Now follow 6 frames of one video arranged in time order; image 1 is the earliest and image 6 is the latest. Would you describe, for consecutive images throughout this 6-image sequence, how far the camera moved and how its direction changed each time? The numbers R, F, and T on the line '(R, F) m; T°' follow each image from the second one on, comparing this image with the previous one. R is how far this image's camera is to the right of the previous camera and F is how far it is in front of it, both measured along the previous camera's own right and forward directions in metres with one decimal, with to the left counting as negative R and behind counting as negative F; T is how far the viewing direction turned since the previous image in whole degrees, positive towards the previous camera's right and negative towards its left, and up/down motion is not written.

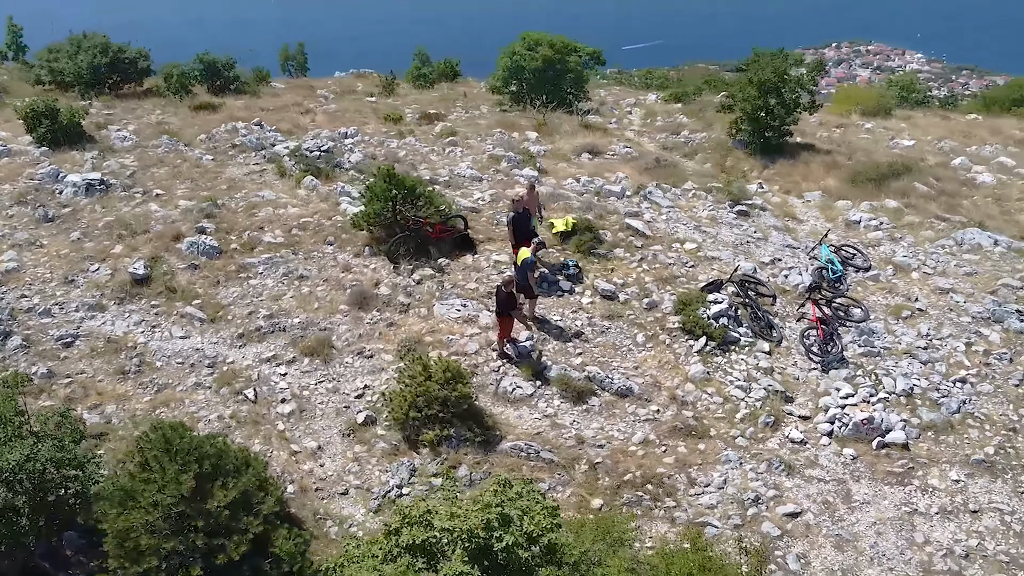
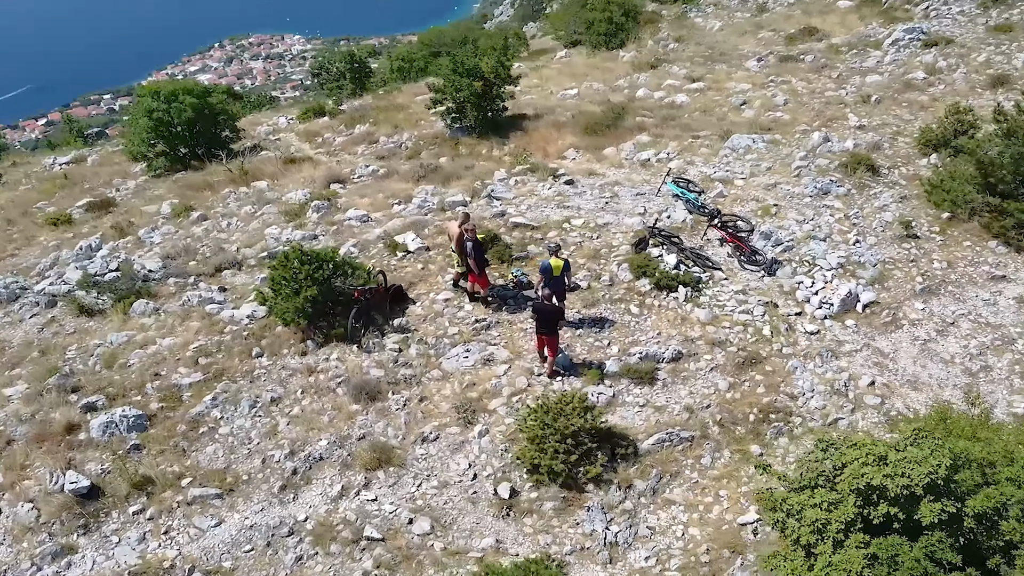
(-4.9, +1.7) m; +32°
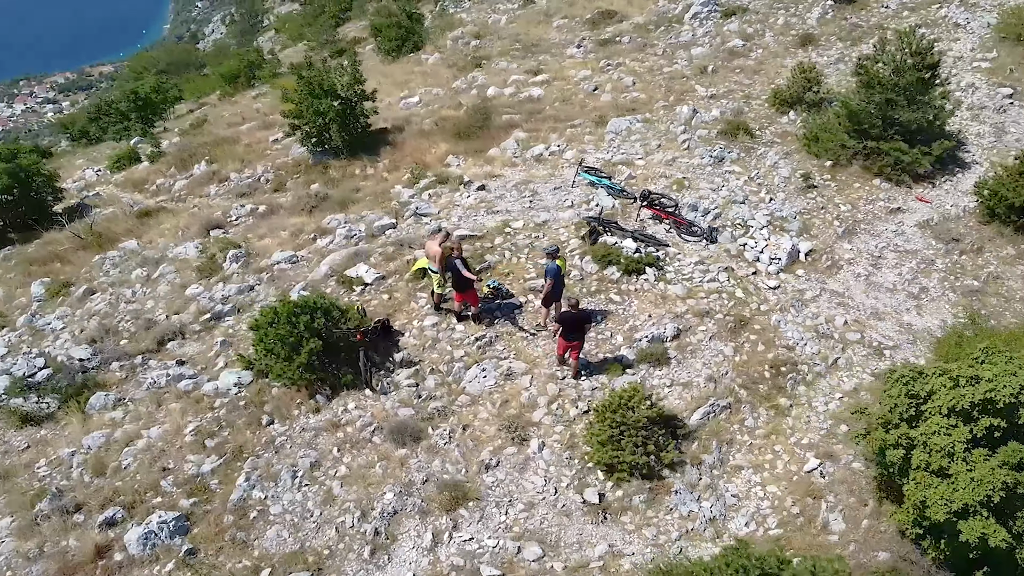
(-2.6, +0.4) m; +16°
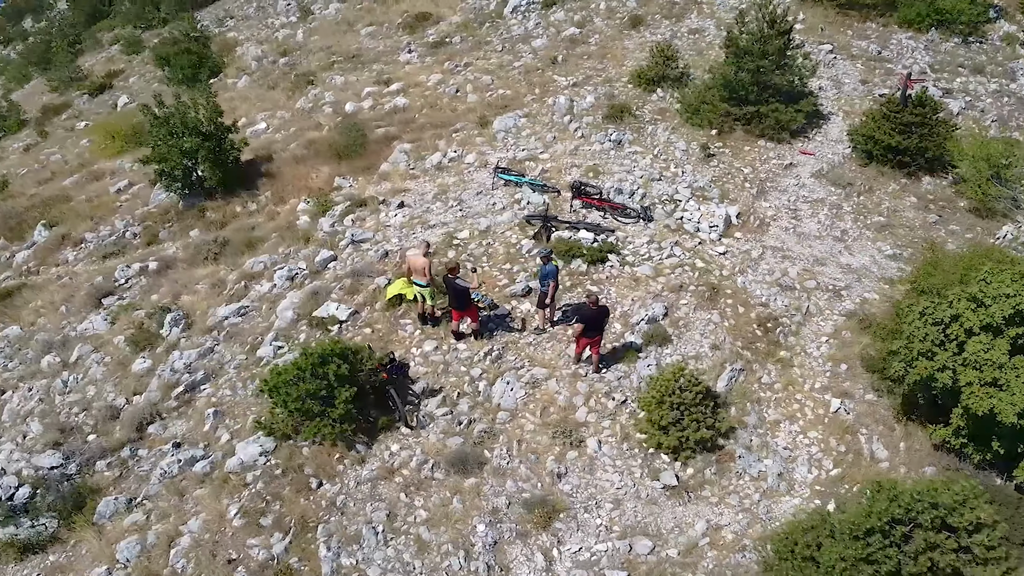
(-2.5, +0.4) m; +15°
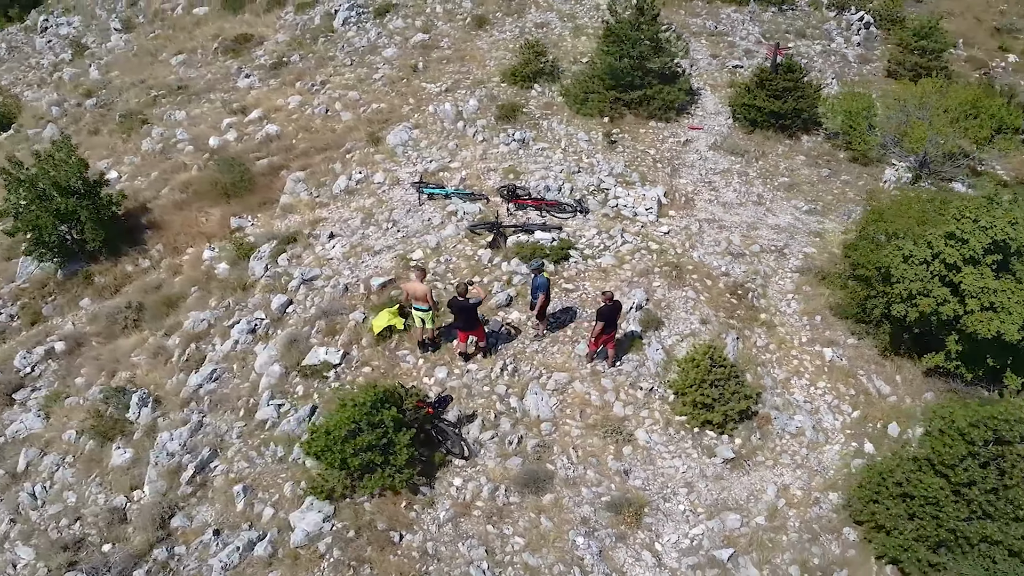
(-2.4, +0.4) m; +14°
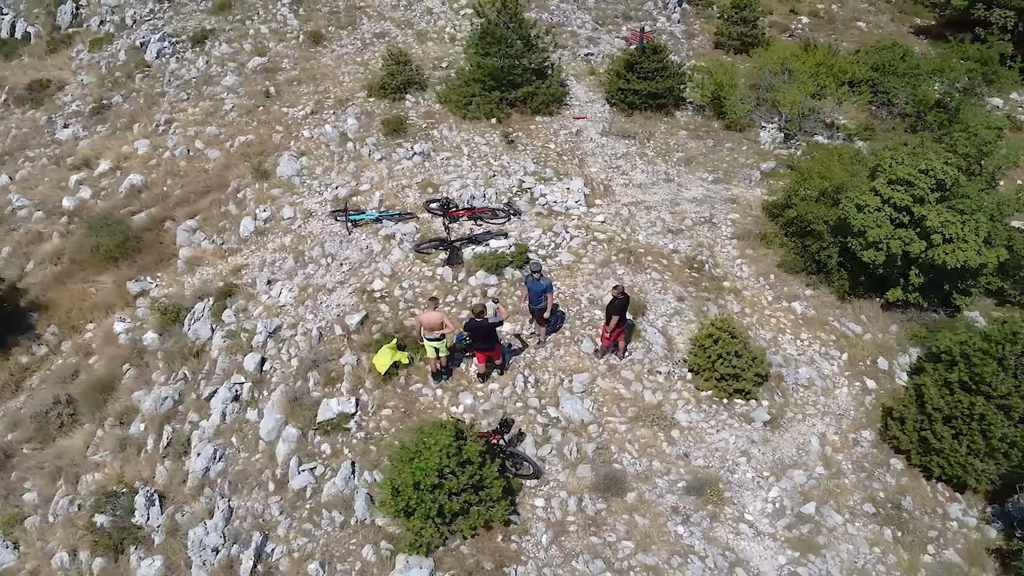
(-2.5, +0.5) m; +15°
